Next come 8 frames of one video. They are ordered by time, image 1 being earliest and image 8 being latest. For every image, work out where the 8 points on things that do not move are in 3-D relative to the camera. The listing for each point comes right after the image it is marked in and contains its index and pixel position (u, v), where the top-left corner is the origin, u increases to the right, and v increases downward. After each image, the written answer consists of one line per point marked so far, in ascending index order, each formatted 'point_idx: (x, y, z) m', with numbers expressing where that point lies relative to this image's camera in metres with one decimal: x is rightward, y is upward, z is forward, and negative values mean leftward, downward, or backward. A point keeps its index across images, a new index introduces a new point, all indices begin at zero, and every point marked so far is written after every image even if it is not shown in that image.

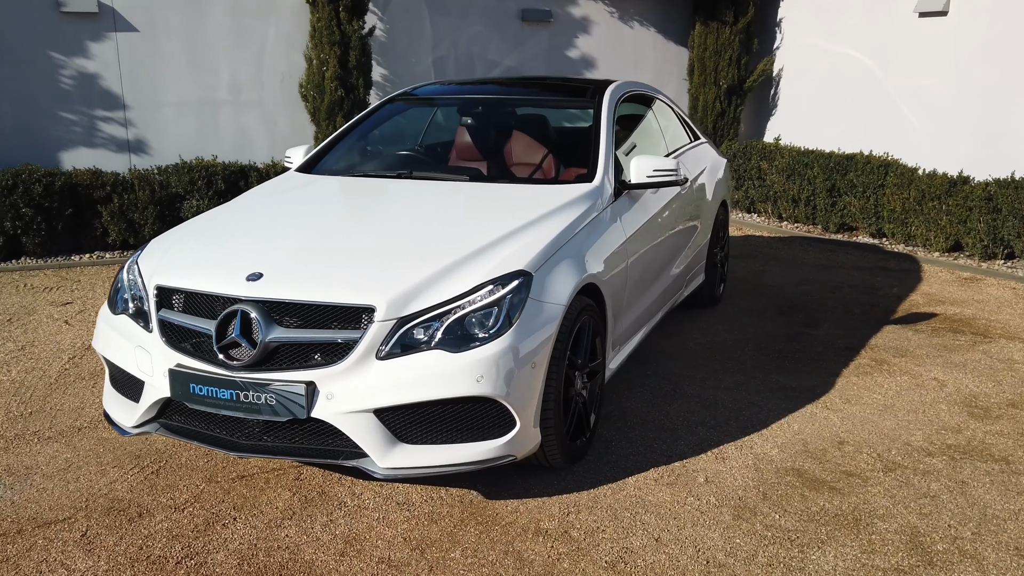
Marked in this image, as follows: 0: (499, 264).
0: (0.0, +0.1, +2.9) m
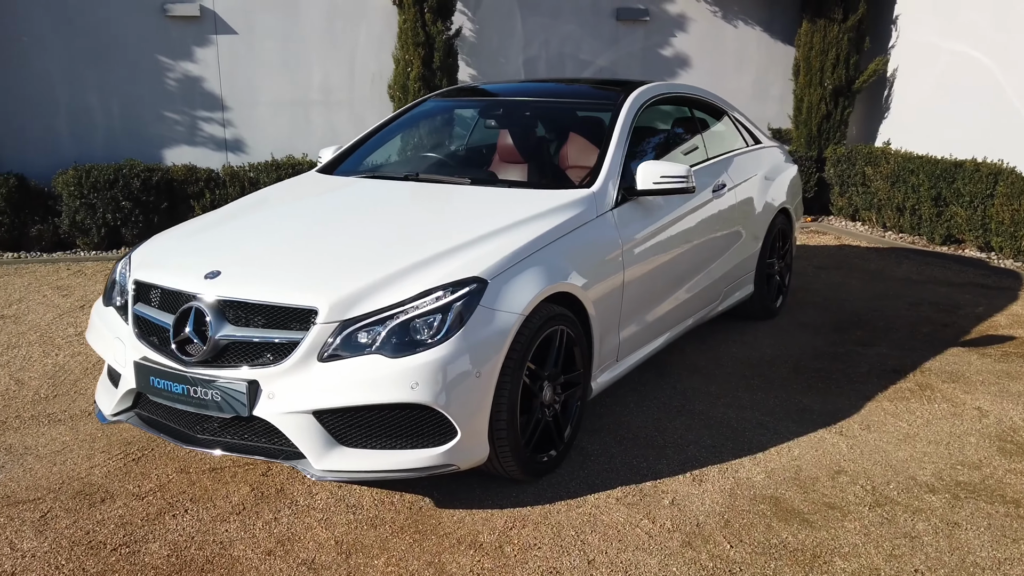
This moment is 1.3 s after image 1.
0: (-0.2, +0.1, +2.9) m
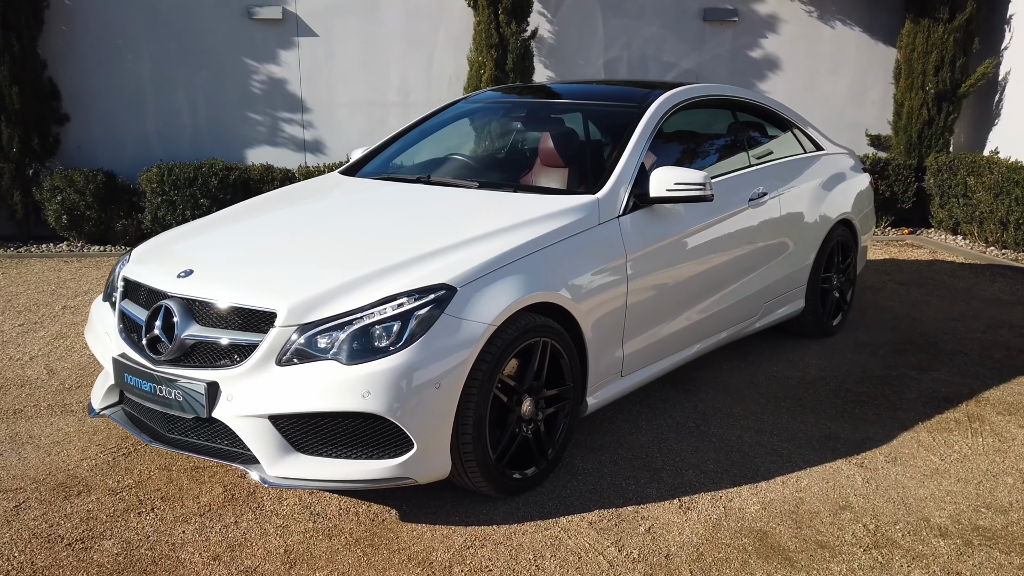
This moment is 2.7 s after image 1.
0: (-0.3, 0.0, +2.8) m
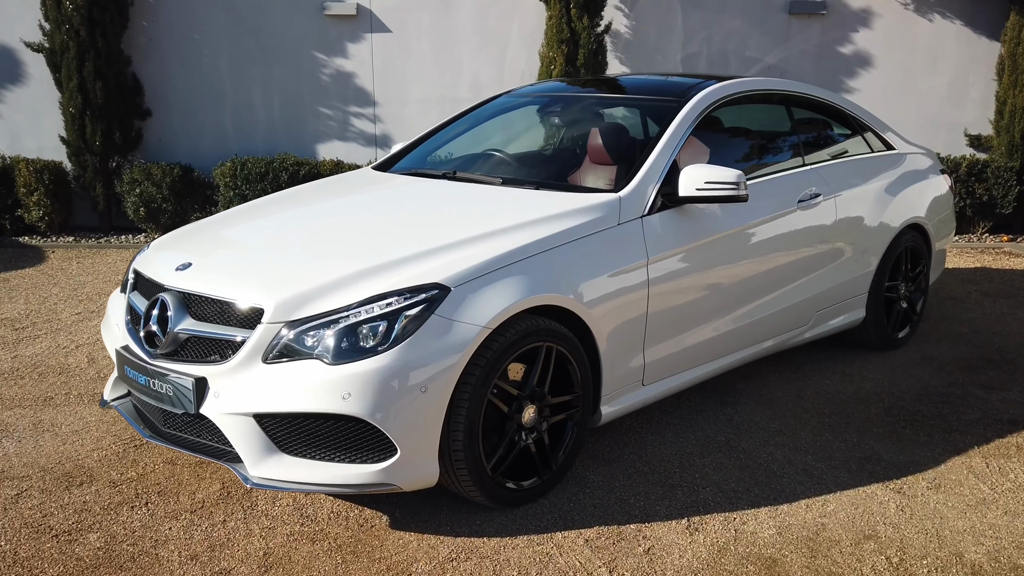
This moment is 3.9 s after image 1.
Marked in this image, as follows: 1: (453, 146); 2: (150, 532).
0: (-0.3, 0.0, +2.7) m
1: (-0.3, +0.6, +4.2) m
2: (-1.0, -0.7, +2.7) m
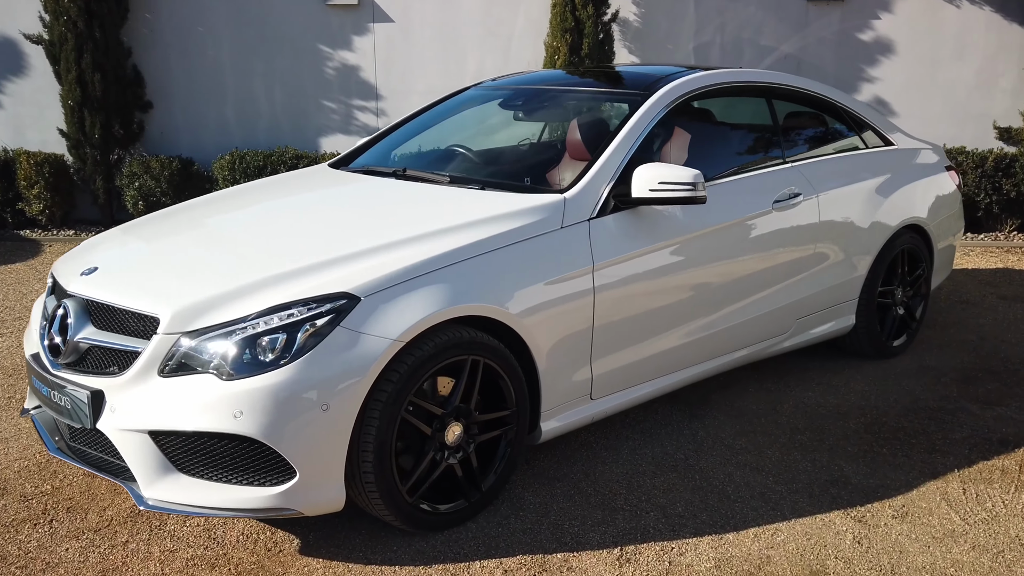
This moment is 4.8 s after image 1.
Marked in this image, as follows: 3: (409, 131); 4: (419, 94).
0: (-0.5, 0.0, +2.5) m
1: (-0.4, +0.6, +4.0) m
2: (-1.2, -0.7, +2.5) m
3: (-0.4, +0.7, +4.1) m
4: (-0.7, +1.5, +7.8) m
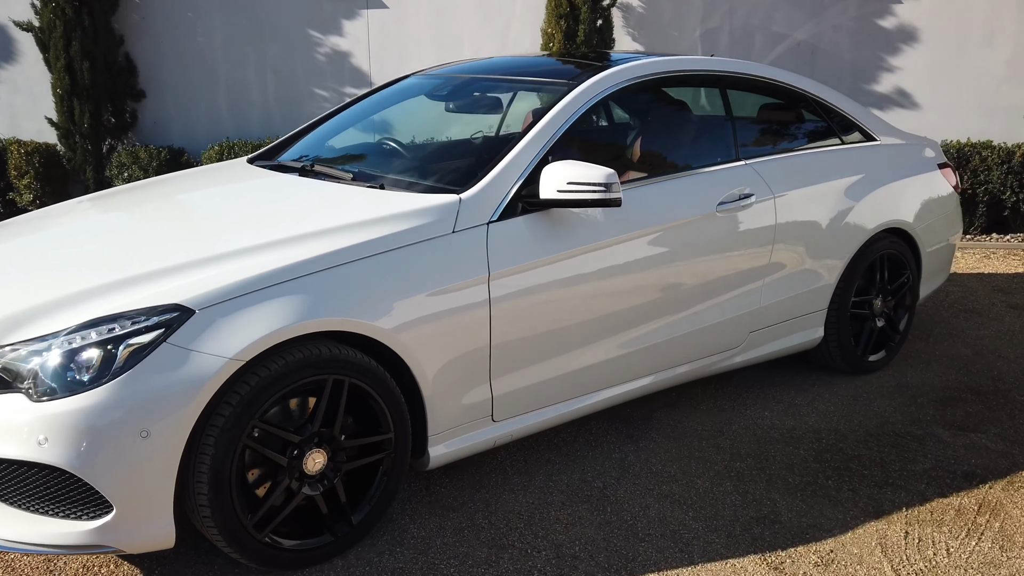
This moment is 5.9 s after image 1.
0: (-0.8, 0.0, +2.2) m
1: (-0.6, +0.6, +3.8) m
2: (-1.5, -0.7, +2.3) m
3: (-0.7, +0.6, +3.9) m
4: (-0.8, +1.6, +7.5) m
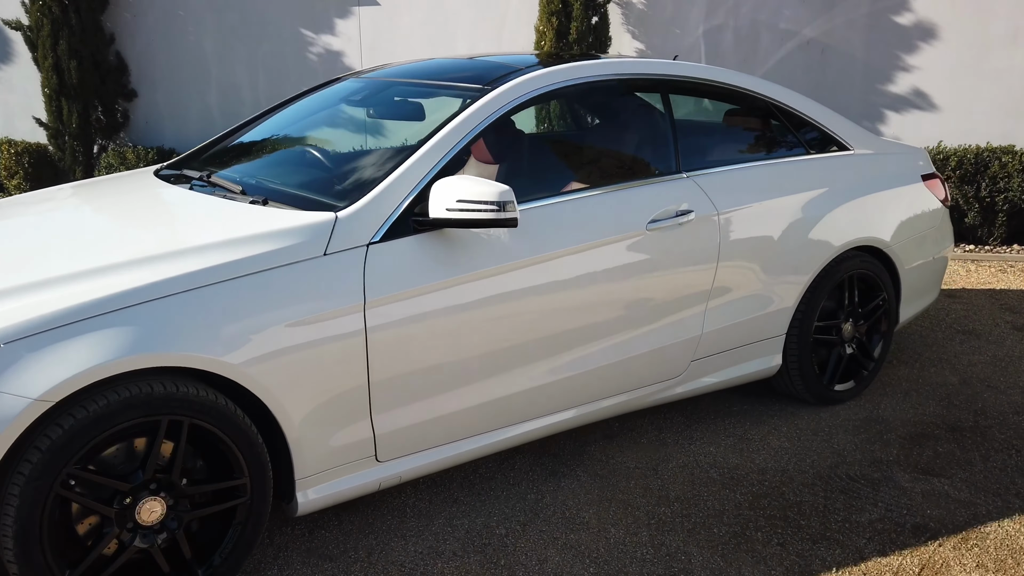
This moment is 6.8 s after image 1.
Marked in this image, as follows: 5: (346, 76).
0: (-1.1, -0.1, +2.0) m
1: (-0.9, +0.5, +3.5) m
2: (-1.9, -0.8, +2.2) m
3: (-0.9, +0.6, +3.6) m
4: (-0.8, +1.5, +7.3) m
5: (-0.6, +0.8, +3.7) m
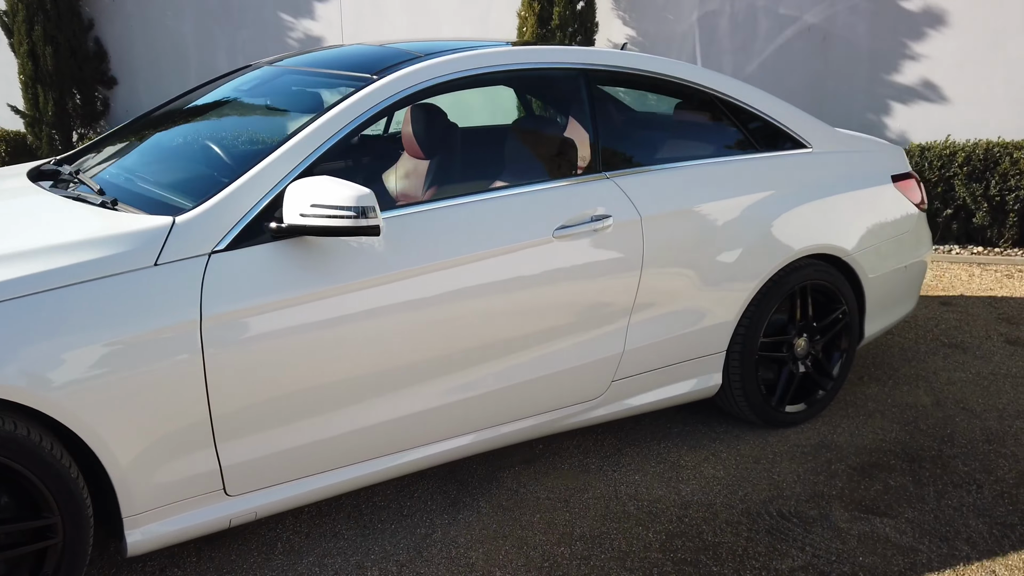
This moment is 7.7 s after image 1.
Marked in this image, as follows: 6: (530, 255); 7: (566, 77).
0: (-1.5, -0.1, +1.8) m
1: (-1.1, +0.5, +3.3) m
2: (-2.2, -0.8, +2.0) m
3: (-1.1, +0.6, +3.4) m
4: (-0.9, +1.6, +7.0) m
5: (-0.8, +0.8, +3.4) m
6: (0.0, +0.1, +2.6) m
7: (+0.2, +0.6, +2.9) m
